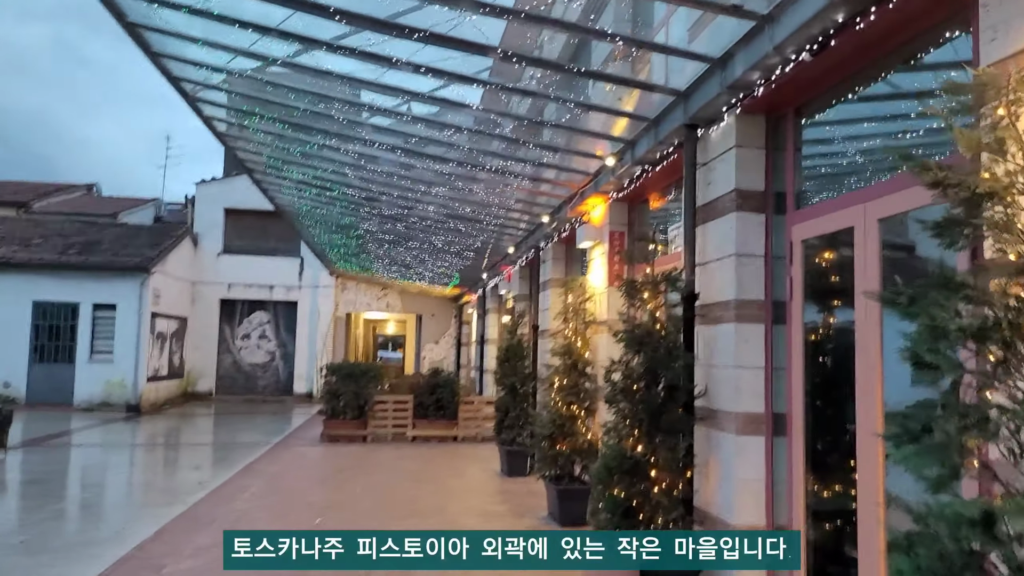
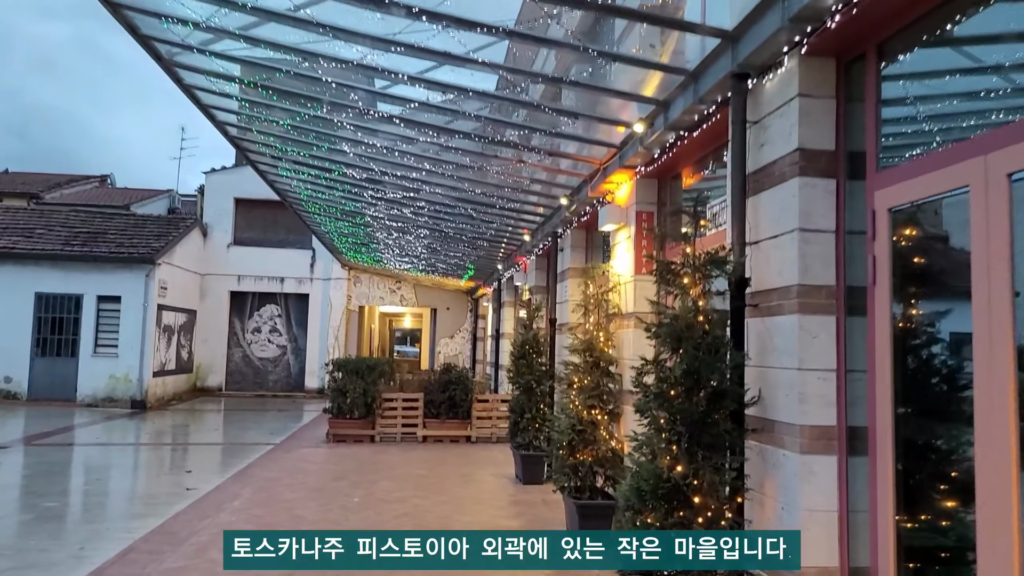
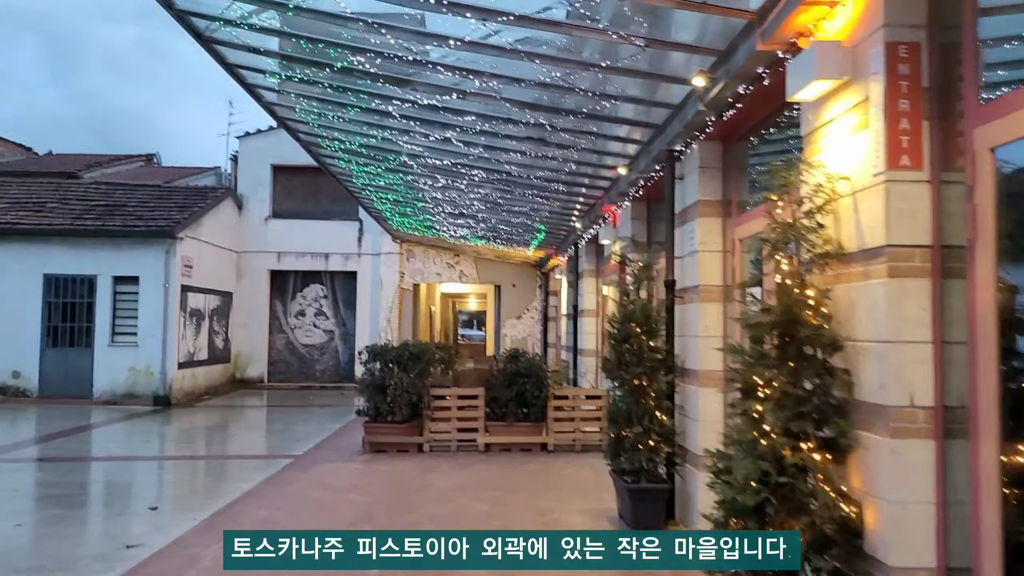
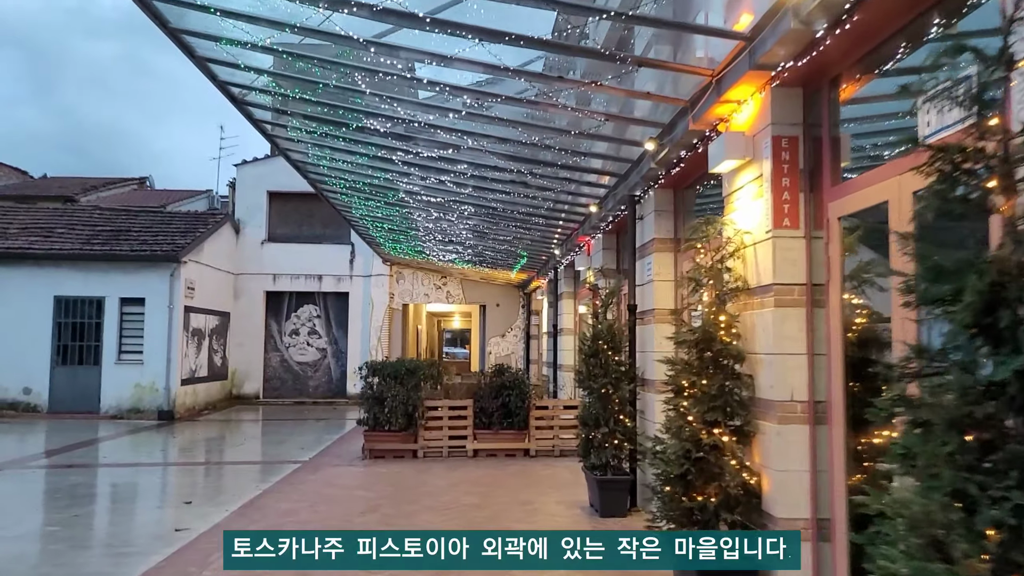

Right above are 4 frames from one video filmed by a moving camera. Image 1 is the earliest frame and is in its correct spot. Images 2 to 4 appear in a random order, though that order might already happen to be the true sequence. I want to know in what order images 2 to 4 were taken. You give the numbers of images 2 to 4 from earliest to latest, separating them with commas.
2, 4, 3
